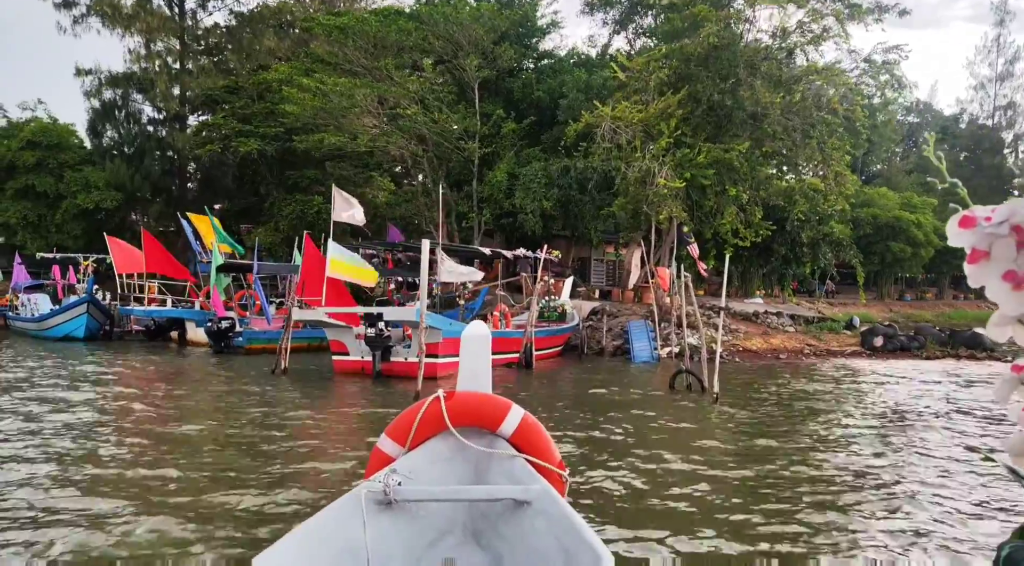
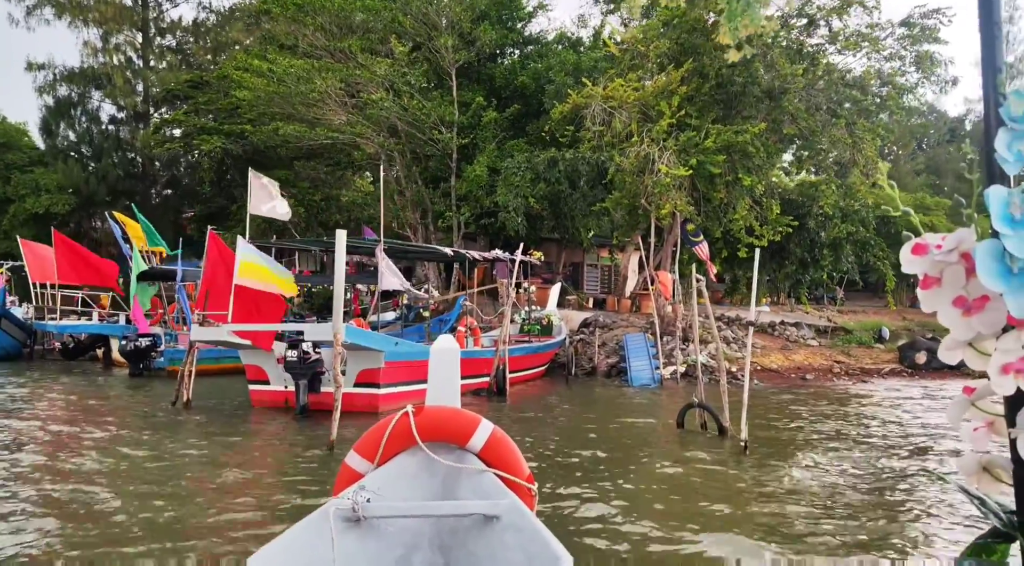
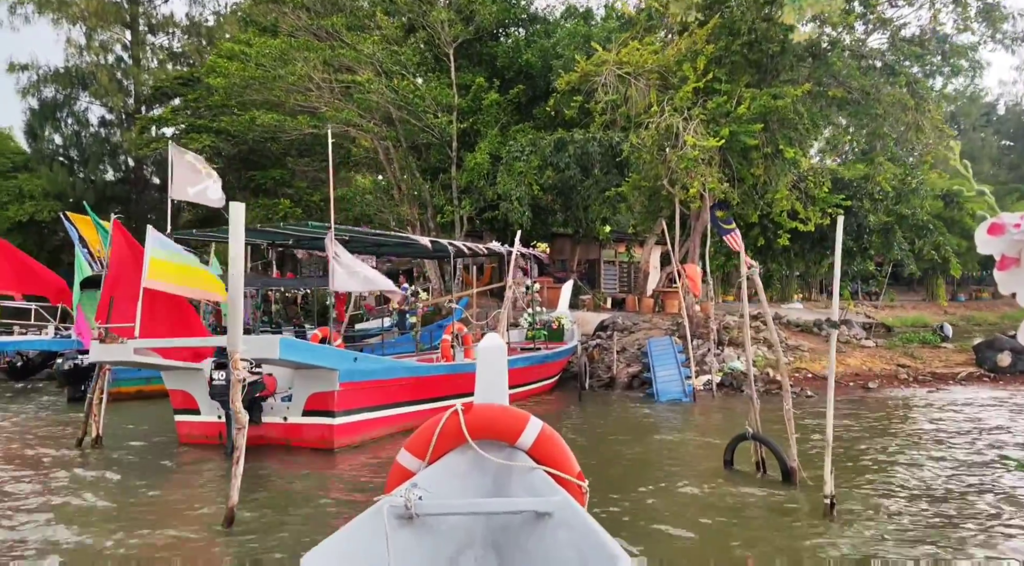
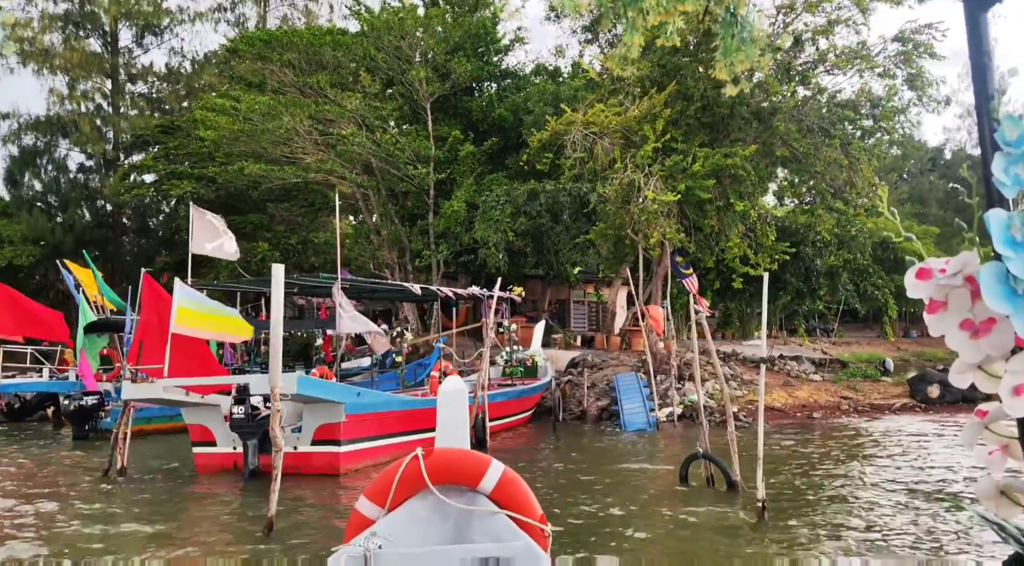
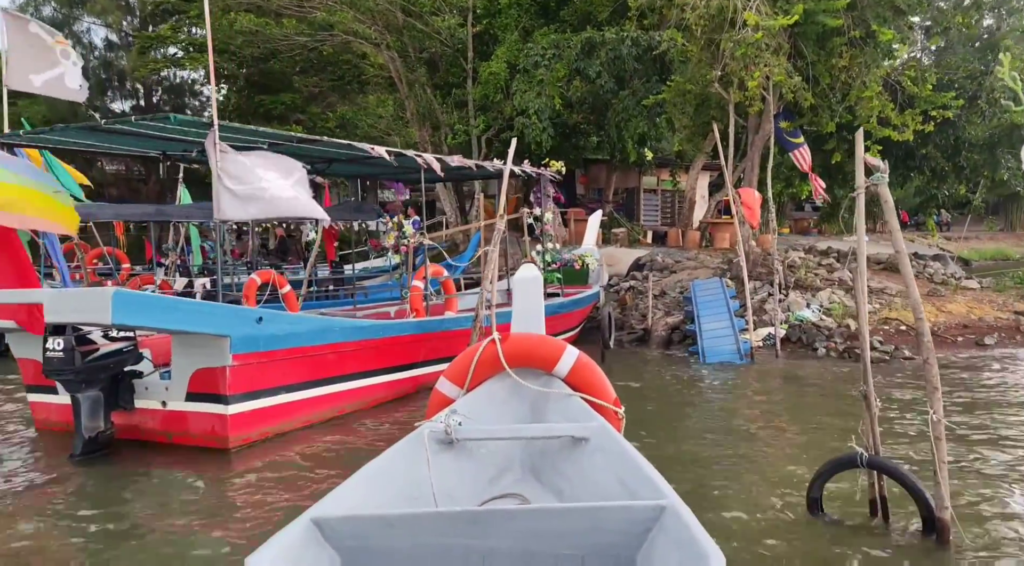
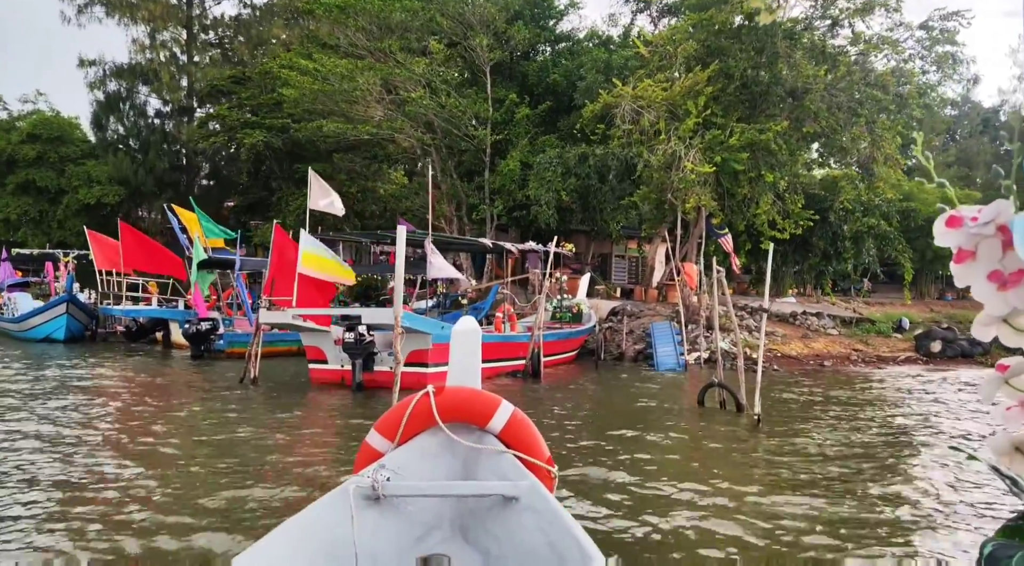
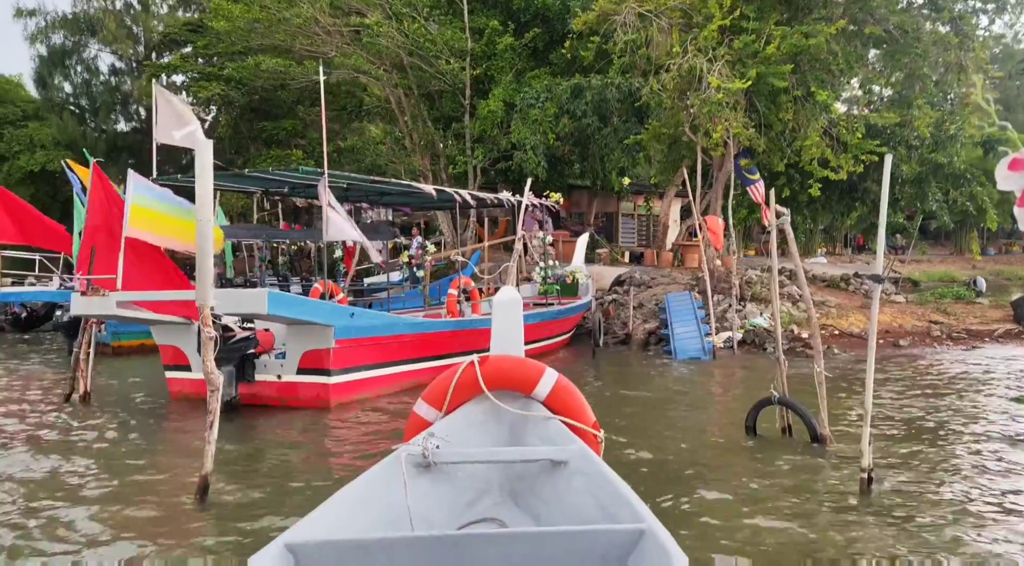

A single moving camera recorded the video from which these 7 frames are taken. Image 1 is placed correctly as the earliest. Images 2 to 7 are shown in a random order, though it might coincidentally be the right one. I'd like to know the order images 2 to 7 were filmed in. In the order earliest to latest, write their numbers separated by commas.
6, 2, 4, 3, 7, 5
